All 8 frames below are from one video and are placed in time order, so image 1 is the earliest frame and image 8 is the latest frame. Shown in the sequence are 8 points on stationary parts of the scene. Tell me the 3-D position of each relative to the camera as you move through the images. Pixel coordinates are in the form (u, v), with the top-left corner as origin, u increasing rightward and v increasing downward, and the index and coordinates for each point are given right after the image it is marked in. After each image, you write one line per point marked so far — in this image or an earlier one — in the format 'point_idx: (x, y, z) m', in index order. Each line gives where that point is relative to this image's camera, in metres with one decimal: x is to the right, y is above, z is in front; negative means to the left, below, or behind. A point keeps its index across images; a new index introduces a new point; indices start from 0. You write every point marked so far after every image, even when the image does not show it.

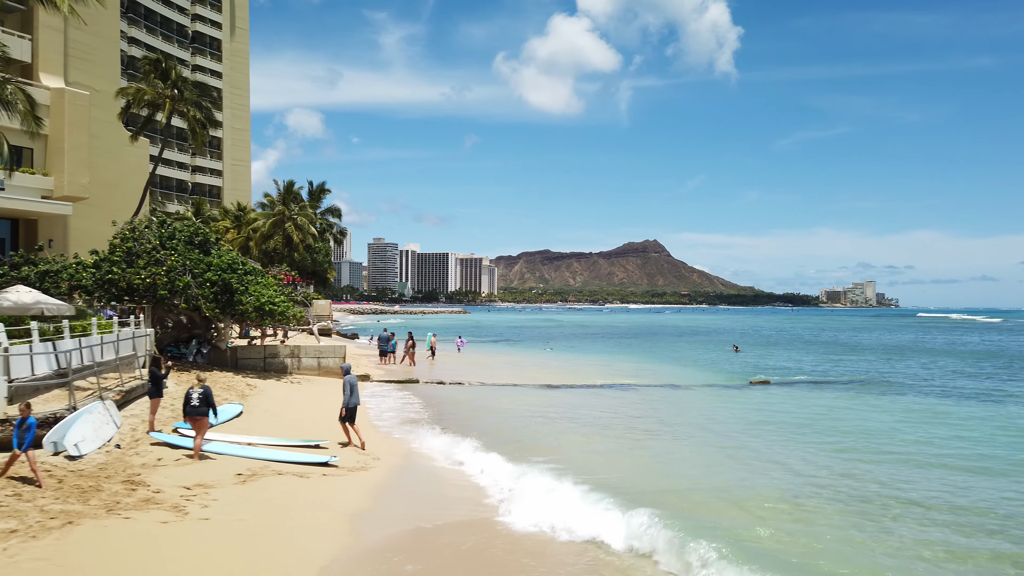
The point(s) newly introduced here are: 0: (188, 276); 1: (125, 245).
0: (-7.7, +0.3, +19.3) m
1: (-9.3, +1.0, +19.5) m
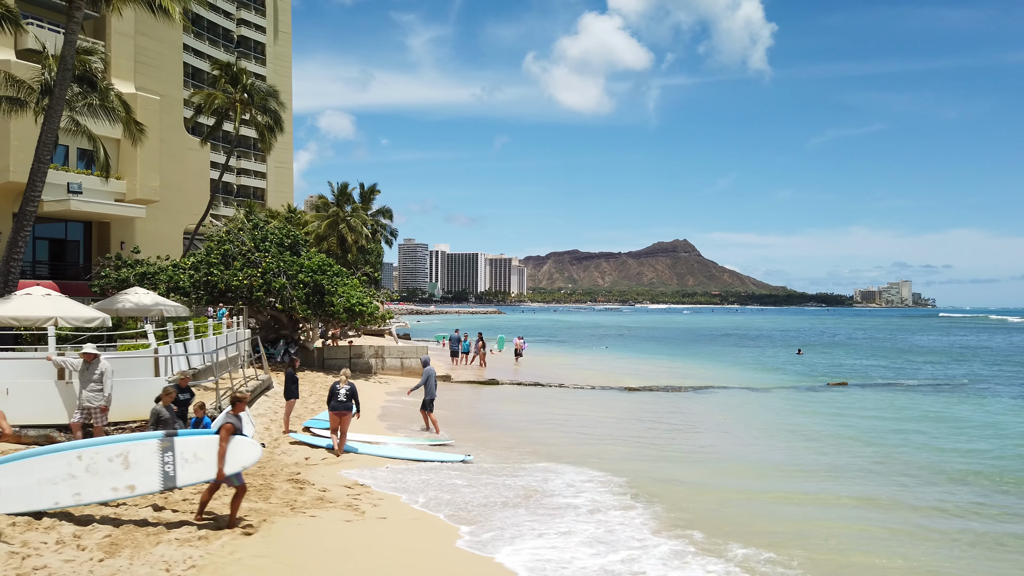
0: (-5.6, +0.2, +19.6) m
1: (-7.1, +1.0, +19.8) m
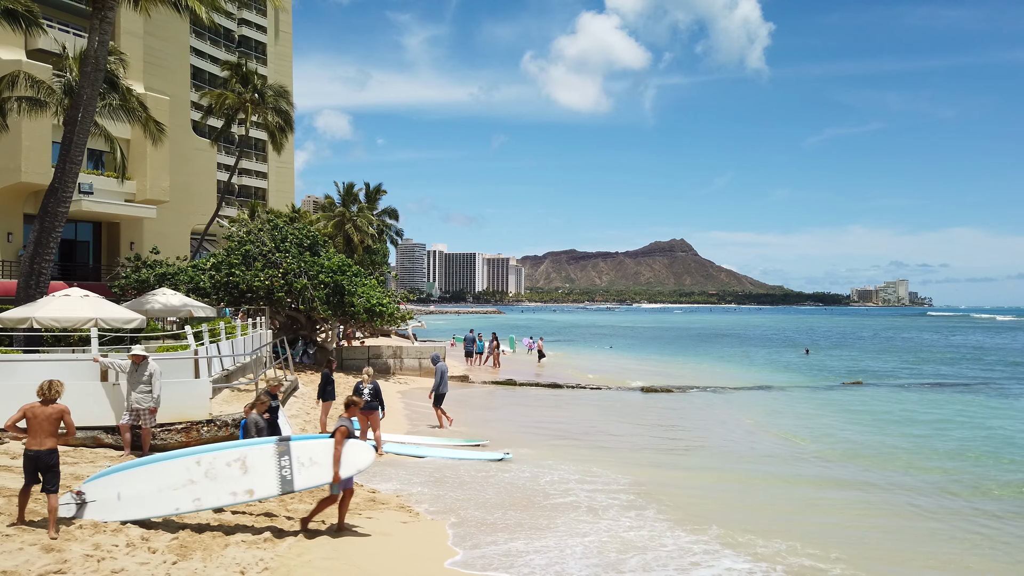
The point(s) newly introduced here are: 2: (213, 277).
0: (-5.0, +0.2, +19.6) m
1: (-6.6, +1.0, +19.8) m
2: (-7.2, +0.3, +19.5) m
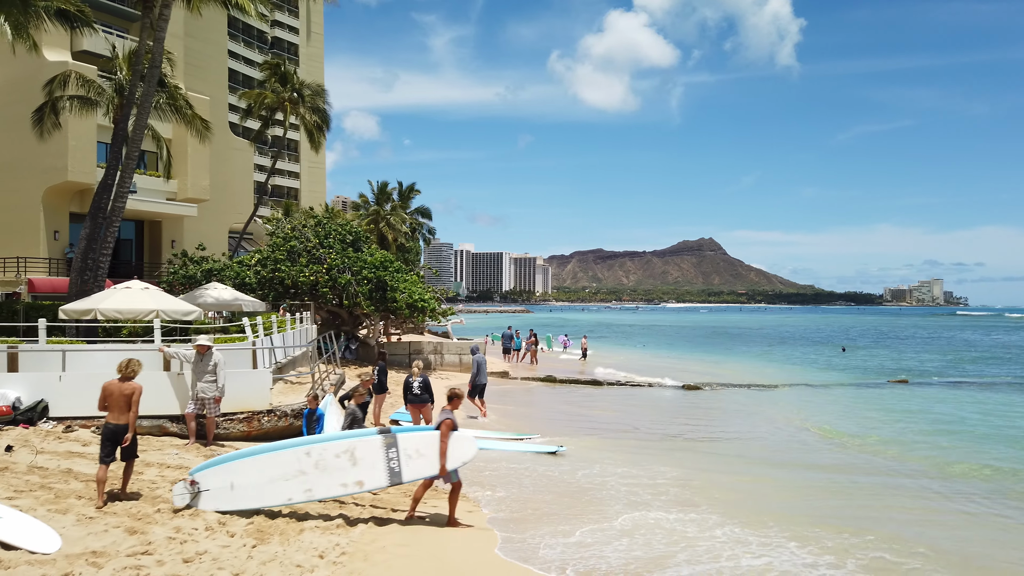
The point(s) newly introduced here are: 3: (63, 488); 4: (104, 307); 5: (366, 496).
0: (-4.0, +0.3, +19.7) m
1: (-5.6, +1.1, +20.0) m
2: (-6.2, +0.4, +19.7) m
3: (-3.6, -1.6, +6.6) m
4: (-5.2, -0.3, +10.2) m
5: (-1.4, -2.0, +7.6) m
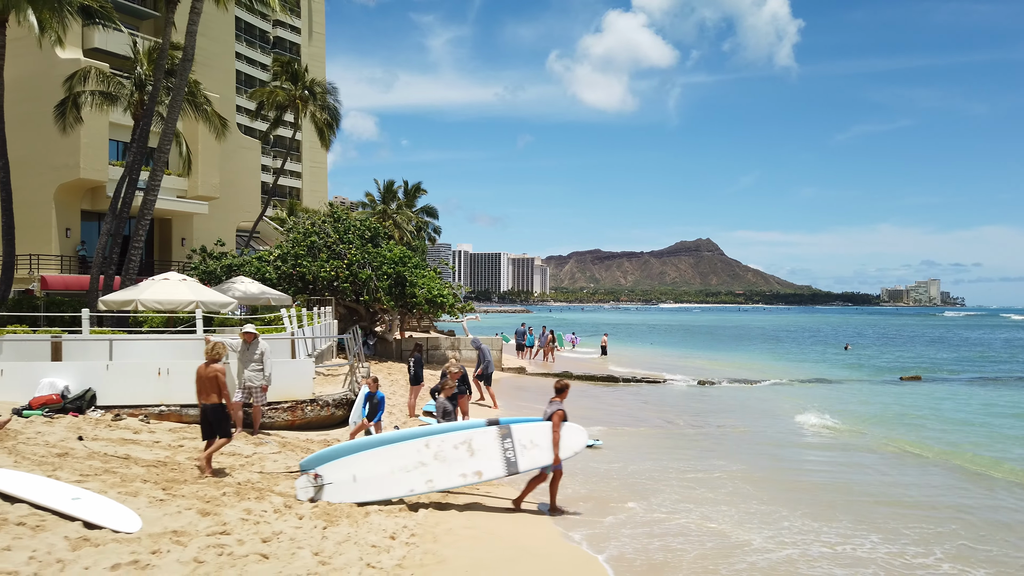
0: (-3.5, +0.5, +19.7) m
1: (-5.1, +1.2, +20.0) m
2: (-5.7, +0.5, +19.8) m
3: (-3.1, -1.5, +6.6) m
4: (-4.7, -0.1, +10.3) m
5: (-0.9, -1.8, +7.7) m
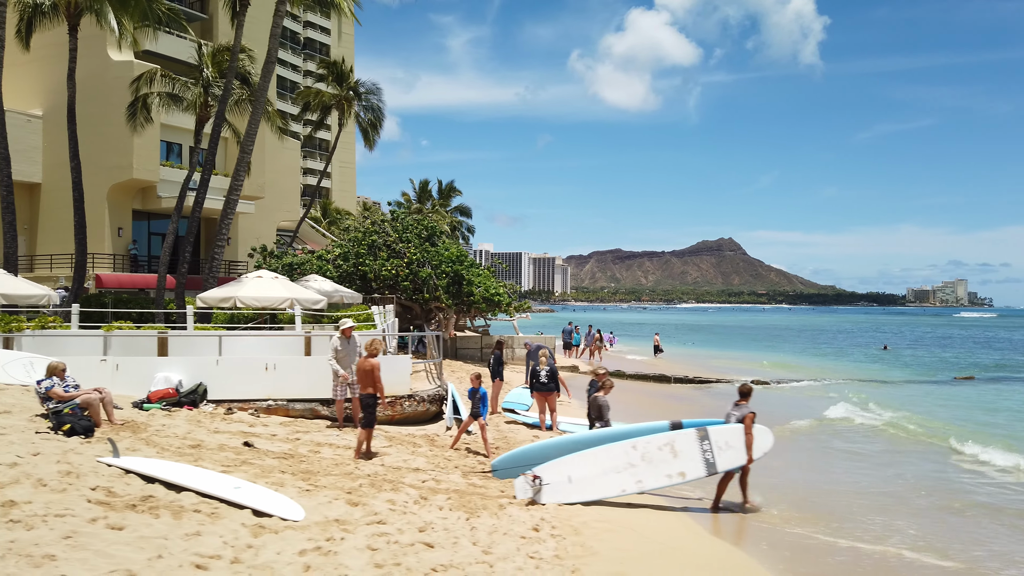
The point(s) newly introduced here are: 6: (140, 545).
0: (-2.1, +0.5, +19.9) m
1: (-3.6, +1.2, +20.3) m
2: (-4.3, +0.5, +20.0) m
3: (-2.1, -1.5, +6.8) m
4: (-3.5, -0.1, +10.5) m
5: (+0.2, -1.8, +7.8) m
6: (-2.0, -1.4, +4.3) m
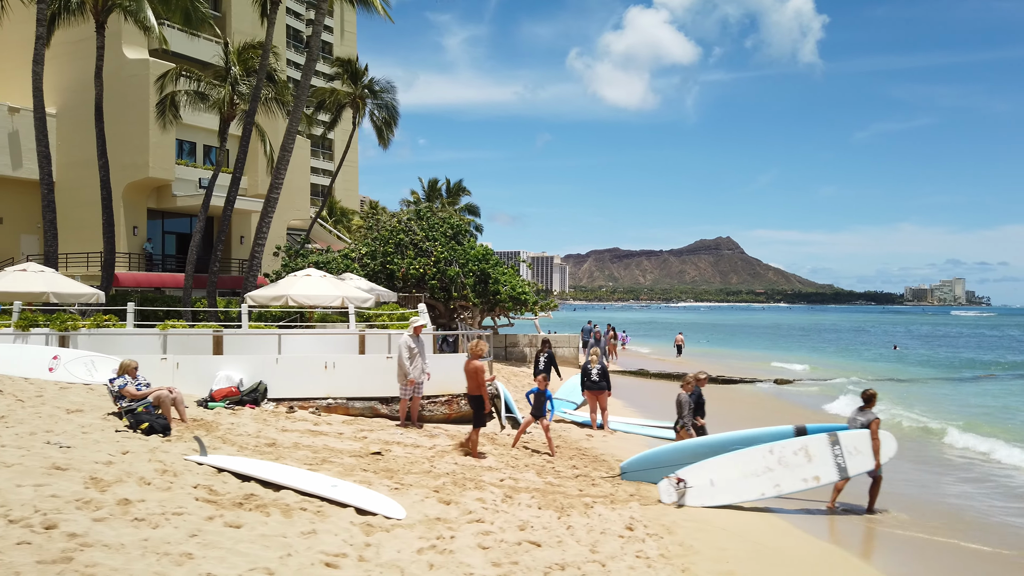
0: (-1.4, +0.5, +19.9) m
1: (-3.0, +1.3, +20.2) m
2: (-3.6, +0.6, +20.0) m
3: (-1.4, -1.5, +6.7) m
4: (-2.8, -0.1, +10.5) m
5: (+0.9, -1.8, +7.8) m
6: (-1.3, -1.4, +4.3) m
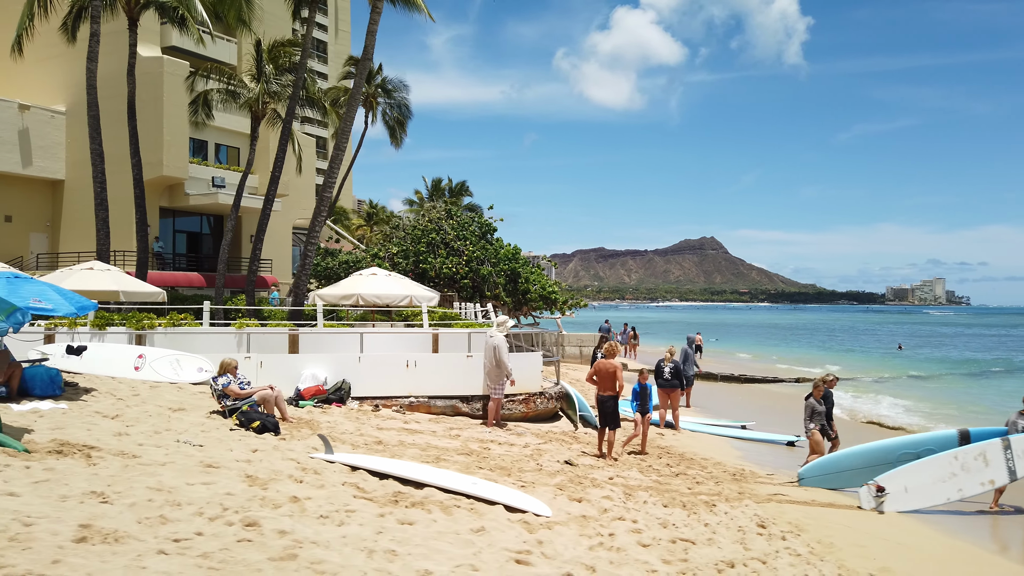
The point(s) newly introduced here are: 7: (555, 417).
0: (-0.7, +0.6, +19.9) m
1: (-2.2, +1.3, +20.2) m
2: (-2.8, +0.6, +19.9) m
3: (-0.5, -1.4, +6.8) m
4: (-1.9, -0.1, +10.4) m
5: (+1.8, -1.8, +7.8) m
6: (-0.3, -1.4, +4.3) m
7: (+0.5, -1.6, +10.1) m
